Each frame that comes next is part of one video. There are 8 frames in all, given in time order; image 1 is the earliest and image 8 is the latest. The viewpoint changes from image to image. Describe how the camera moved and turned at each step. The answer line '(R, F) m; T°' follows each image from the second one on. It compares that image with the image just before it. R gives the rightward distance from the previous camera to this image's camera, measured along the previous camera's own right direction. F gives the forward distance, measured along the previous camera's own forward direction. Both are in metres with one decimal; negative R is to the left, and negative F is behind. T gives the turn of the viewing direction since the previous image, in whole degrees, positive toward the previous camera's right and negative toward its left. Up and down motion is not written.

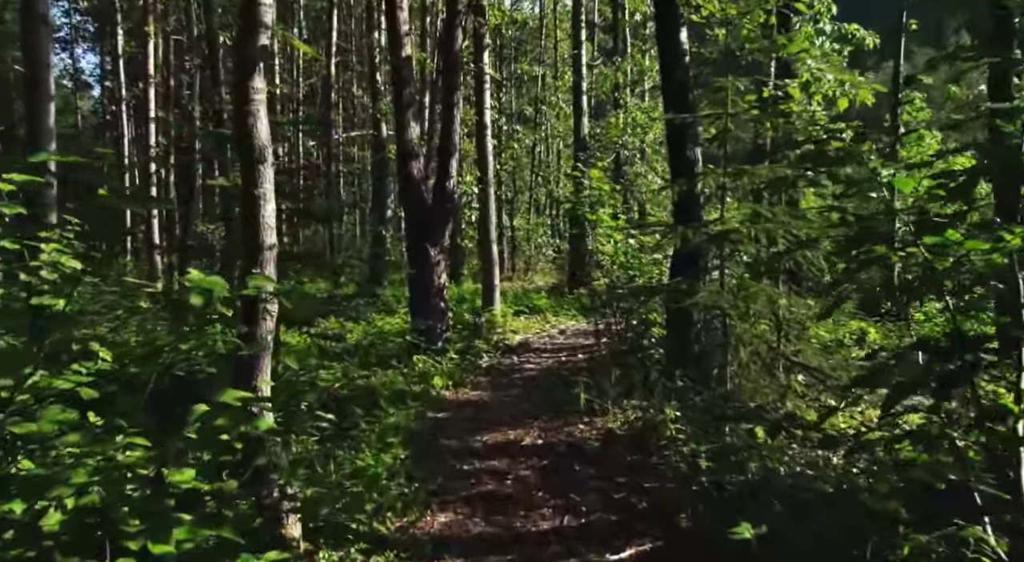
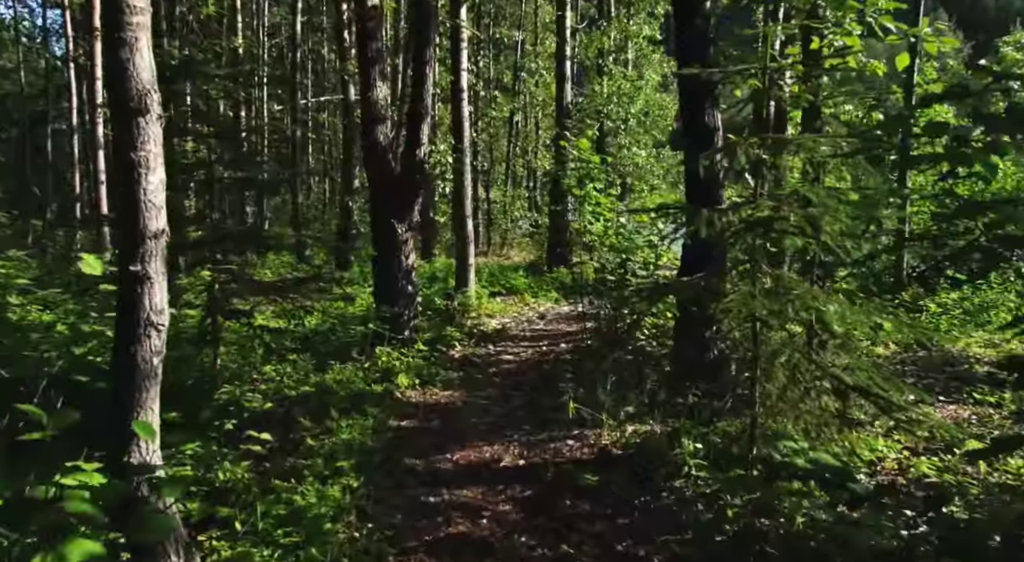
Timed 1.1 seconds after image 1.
(0.0, +1.6) m; +1°
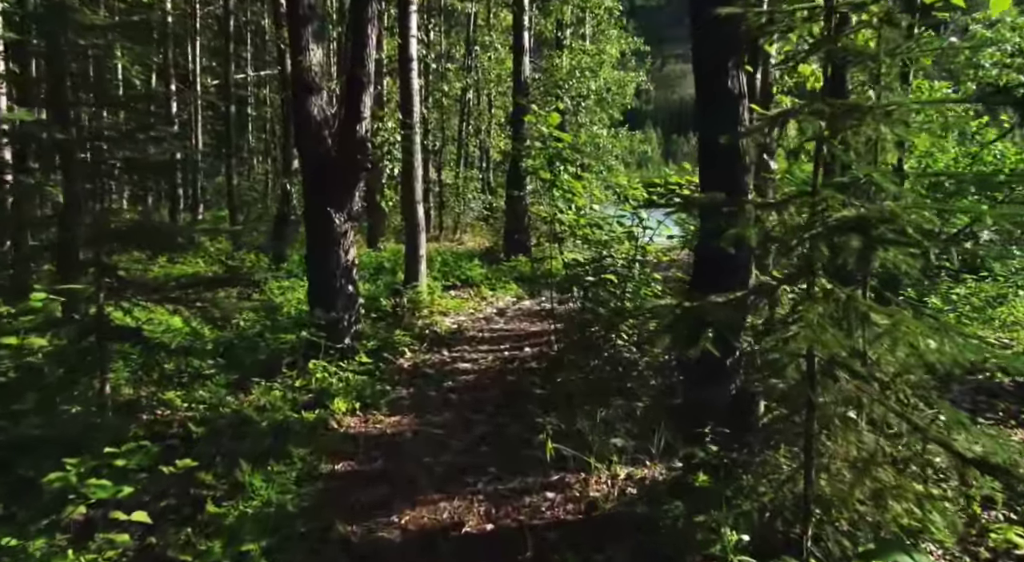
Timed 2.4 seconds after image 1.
(-0.1, +1.8) m; +3°
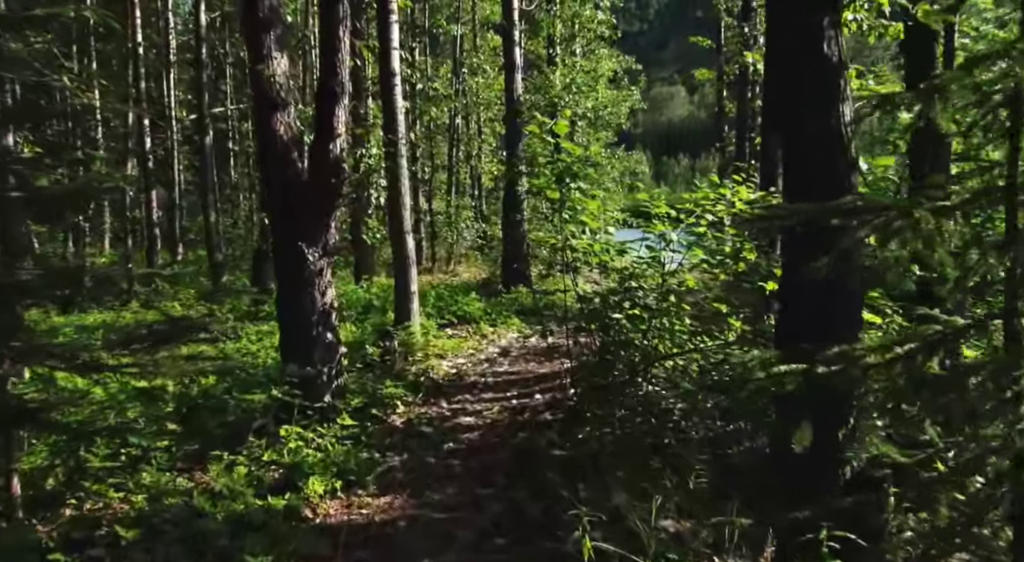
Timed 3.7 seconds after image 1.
(-0.1, +1.6) m; 0°
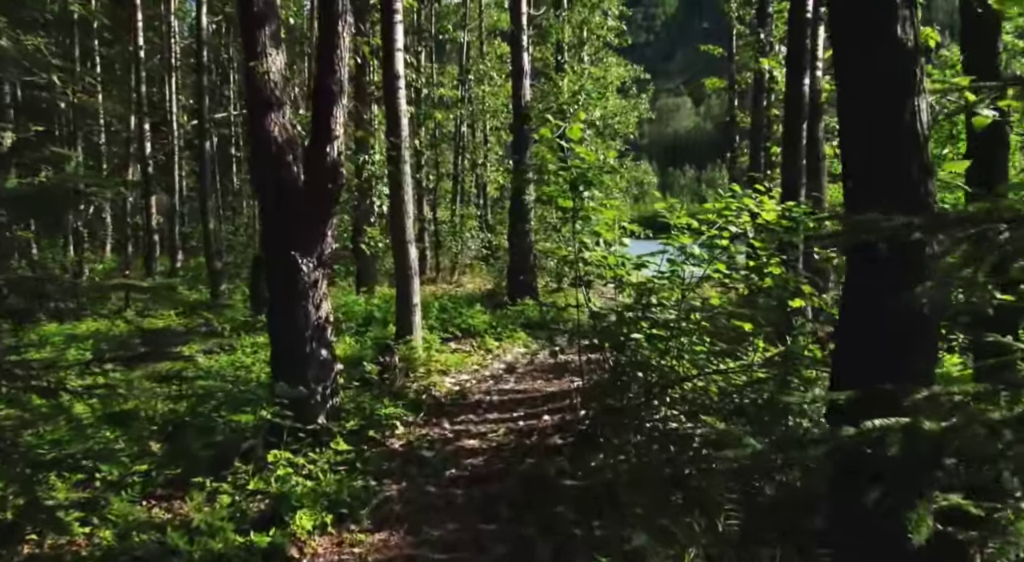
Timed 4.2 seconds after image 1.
(0.0, +0.6) m; 0°
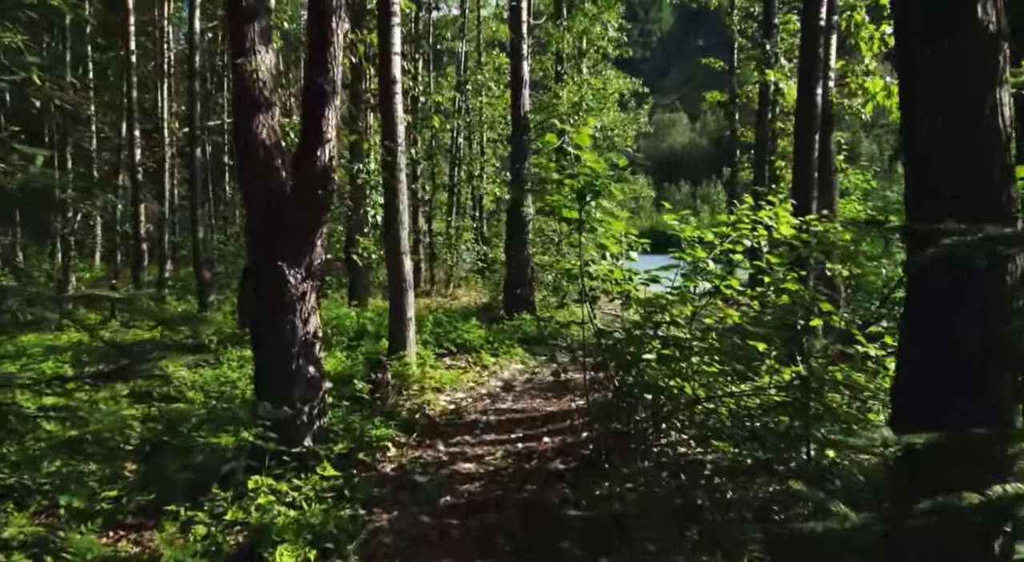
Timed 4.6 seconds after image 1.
(-0.1, +0.5) m; 0°
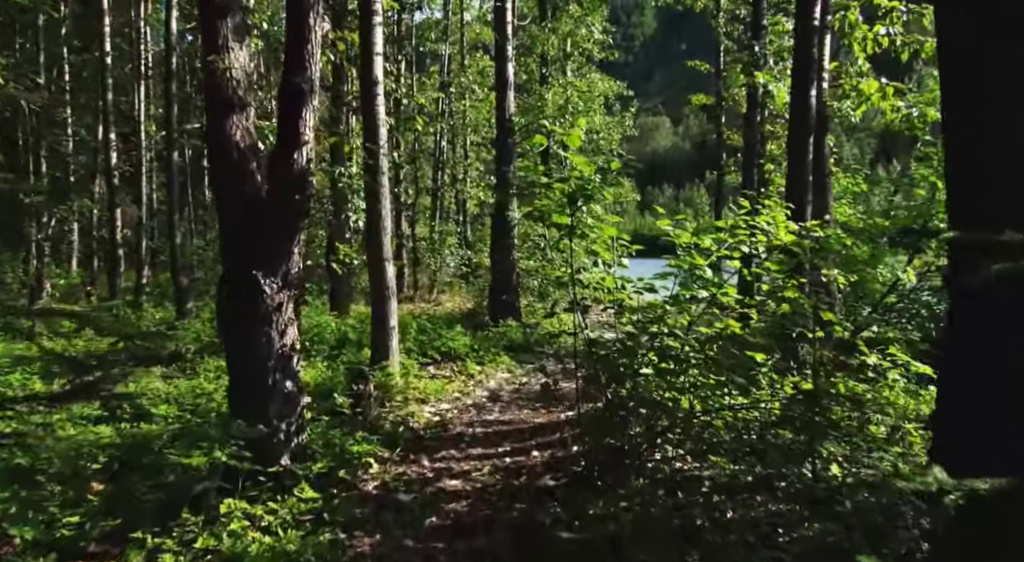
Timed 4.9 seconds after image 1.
(0.0, +0.4) m; +1°
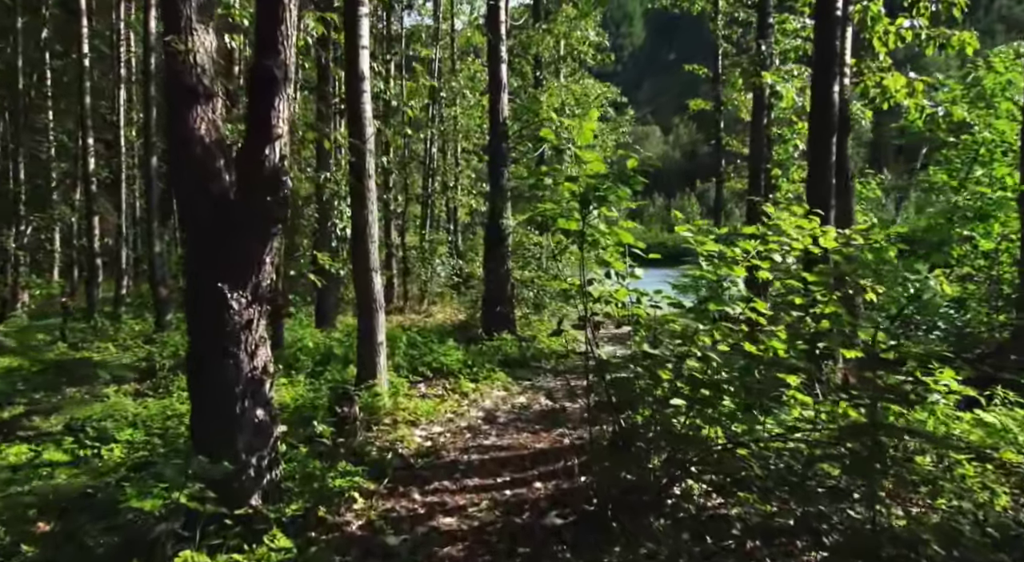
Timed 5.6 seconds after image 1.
(-0.1, +0.9) m; +1°
